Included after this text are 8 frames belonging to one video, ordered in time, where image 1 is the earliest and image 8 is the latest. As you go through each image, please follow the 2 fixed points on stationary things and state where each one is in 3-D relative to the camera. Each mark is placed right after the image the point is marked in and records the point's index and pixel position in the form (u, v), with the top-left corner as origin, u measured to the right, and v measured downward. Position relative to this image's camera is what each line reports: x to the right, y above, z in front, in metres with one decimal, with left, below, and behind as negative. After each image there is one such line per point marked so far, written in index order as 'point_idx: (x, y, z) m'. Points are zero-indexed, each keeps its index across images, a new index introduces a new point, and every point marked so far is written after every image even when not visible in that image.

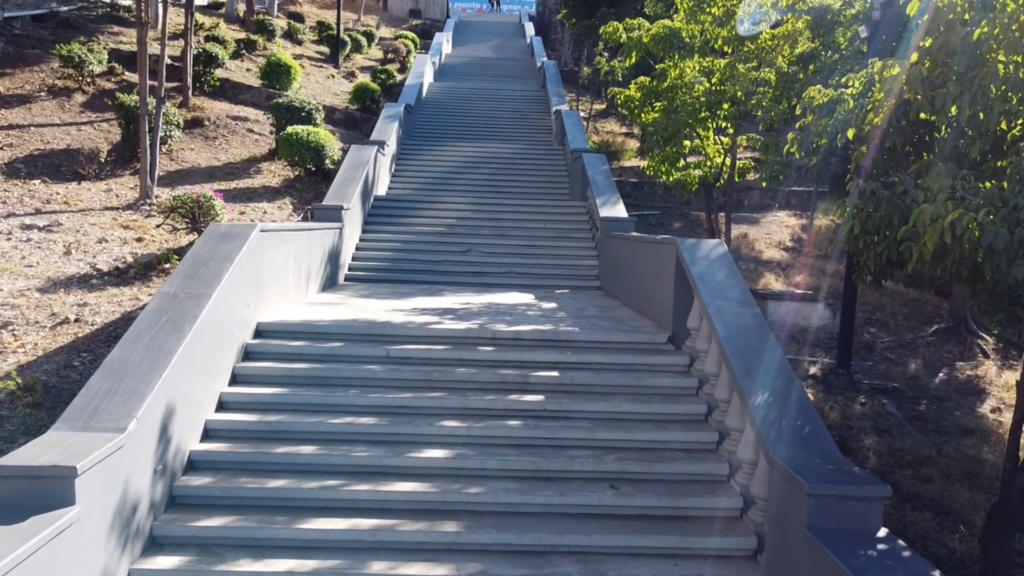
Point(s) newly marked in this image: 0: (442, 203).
0: (-1.1, +1.4, +13.1) m
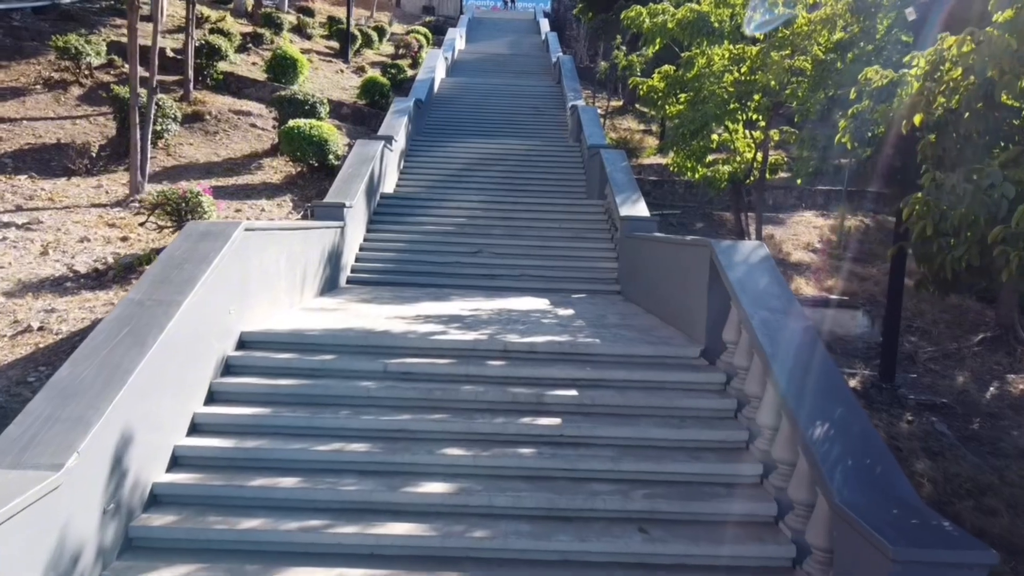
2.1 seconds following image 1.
0: (-0.9, +1.4, +12.4) m
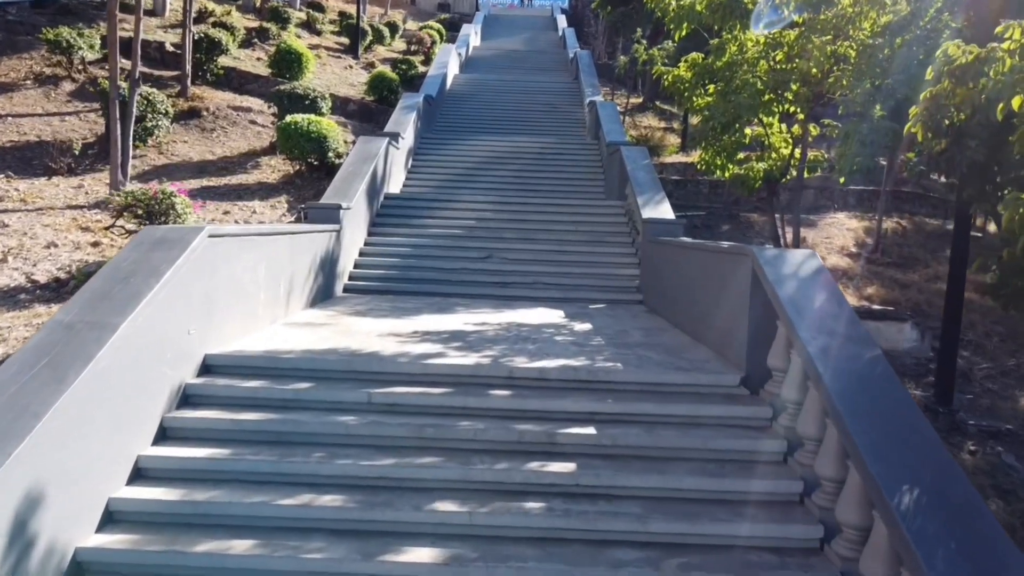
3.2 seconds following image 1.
0: (-0.7, +1.3, +11.6) m
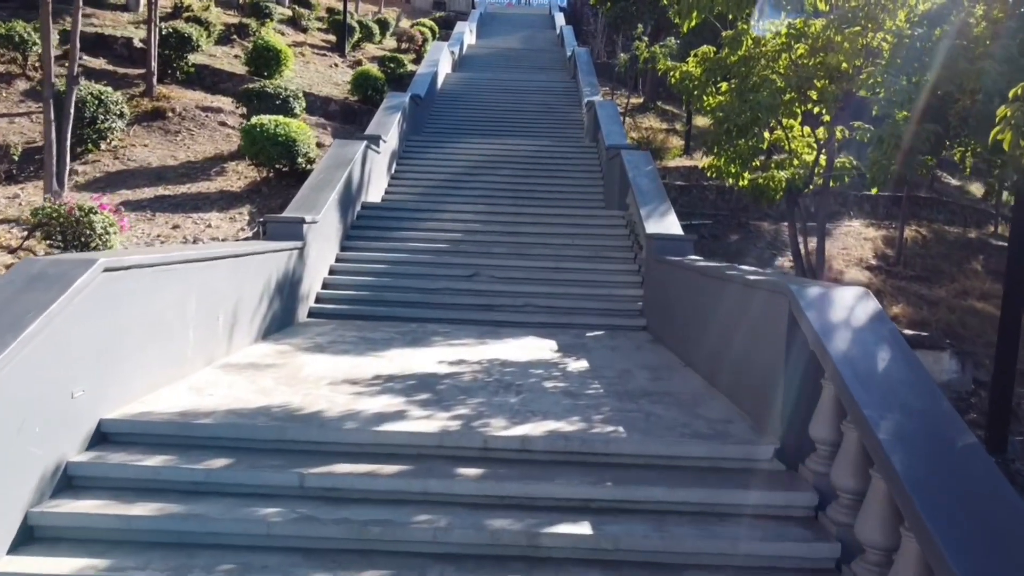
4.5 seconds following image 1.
0: (-0.9, +1.0, +10.6) m
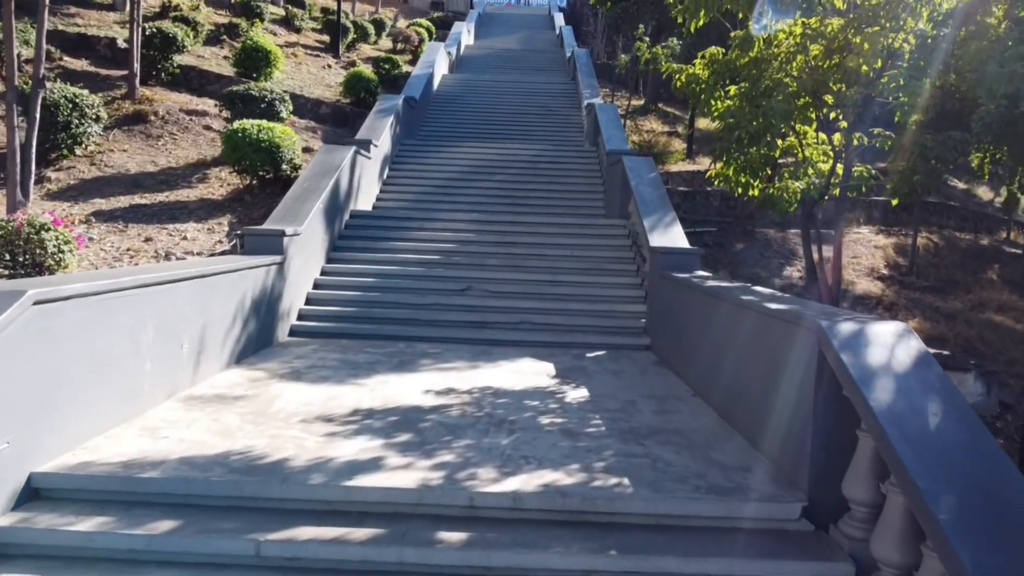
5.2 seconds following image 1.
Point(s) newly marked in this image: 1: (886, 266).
0: (-0.9, +0.9, +10.1) m
1: (+5.8, +0.3, +12.3) m
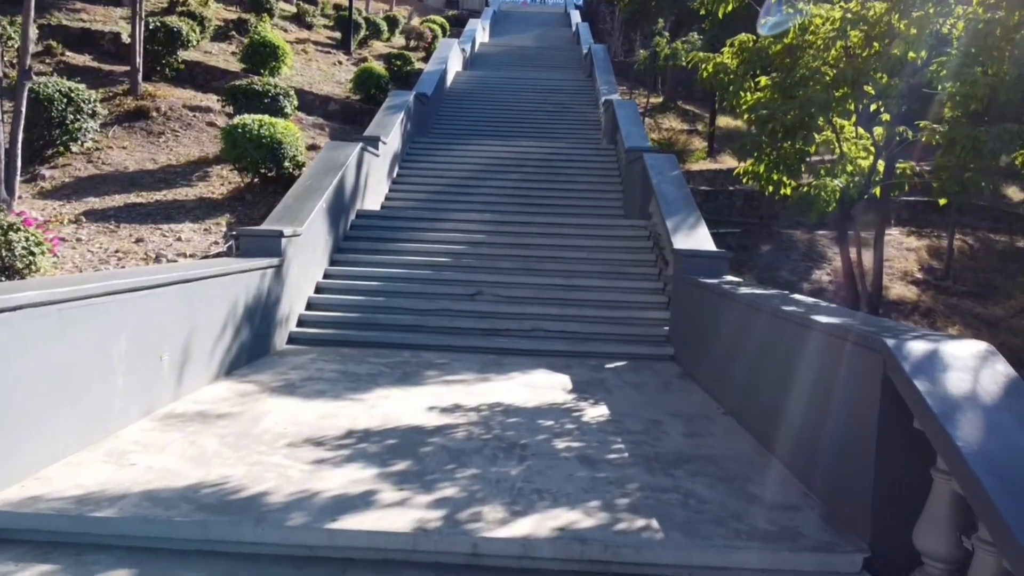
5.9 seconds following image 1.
0: (-0.7, +0.8, +9.6) m
1: (+6.0, +0.3, +11.7) m
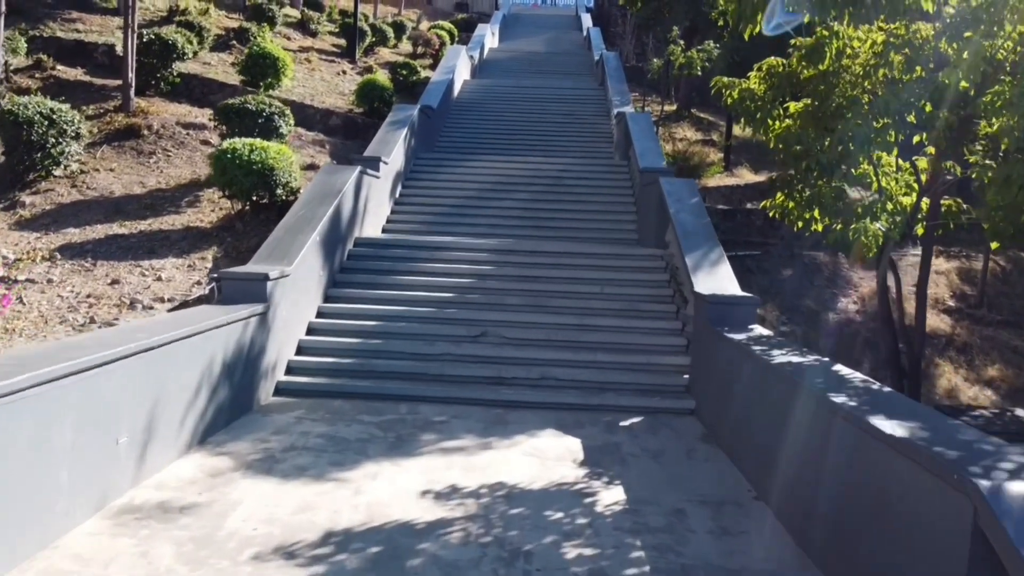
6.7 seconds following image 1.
0: (-0.7, +0.5, +9.1) m
1: (+6.1, -0.1, +11.1) m
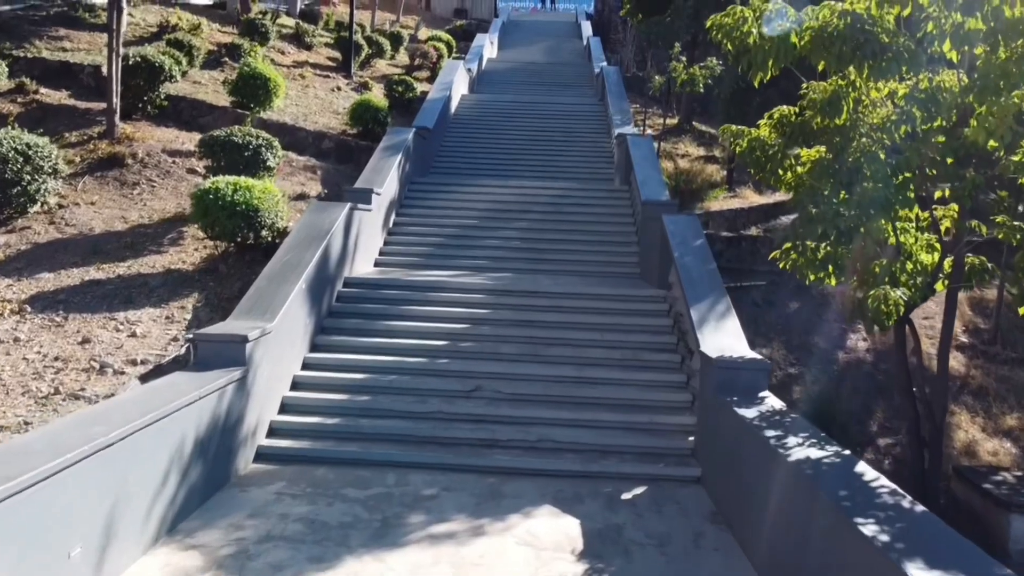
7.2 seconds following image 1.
0: (-0.7, 0.0, +8.7) m
1: (+6.0, -0.6, +10.7) m
